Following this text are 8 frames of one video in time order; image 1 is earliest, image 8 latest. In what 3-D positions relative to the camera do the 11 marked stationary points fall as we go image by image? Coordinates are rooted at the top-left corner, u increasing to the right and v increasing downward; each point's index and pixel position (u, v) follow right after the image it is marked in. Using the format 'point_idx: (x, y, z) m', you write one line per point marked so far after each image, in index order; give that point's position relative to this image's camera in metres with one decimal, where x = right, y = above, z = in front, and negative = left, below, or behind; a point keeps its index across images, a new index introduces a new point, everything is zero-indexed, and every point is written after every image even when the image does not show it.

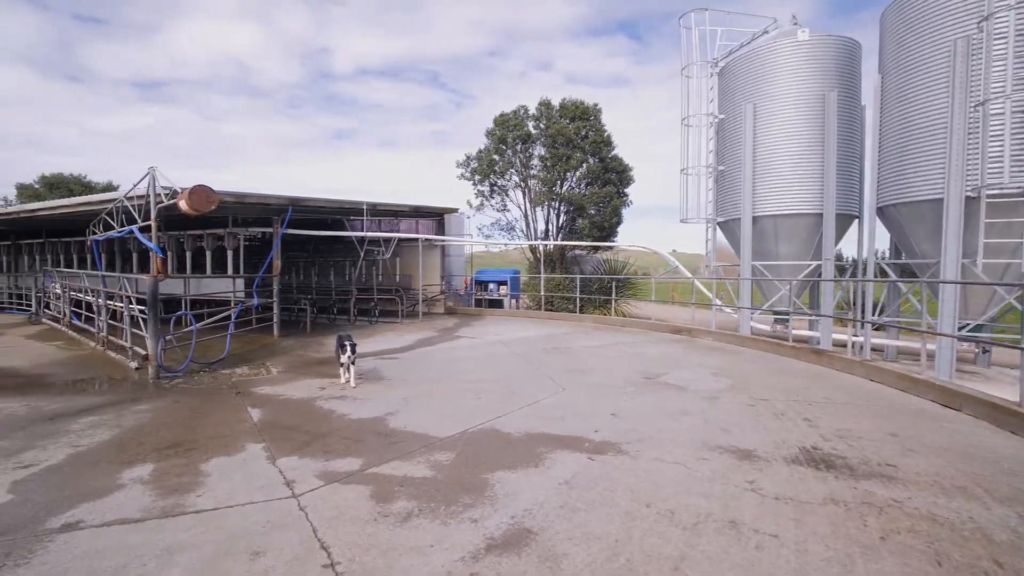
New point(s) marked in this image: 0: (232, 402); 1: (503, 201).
0: (-3.6, -1.5, +6.1) m
1: (-0.3, +3.2, +17.2) m
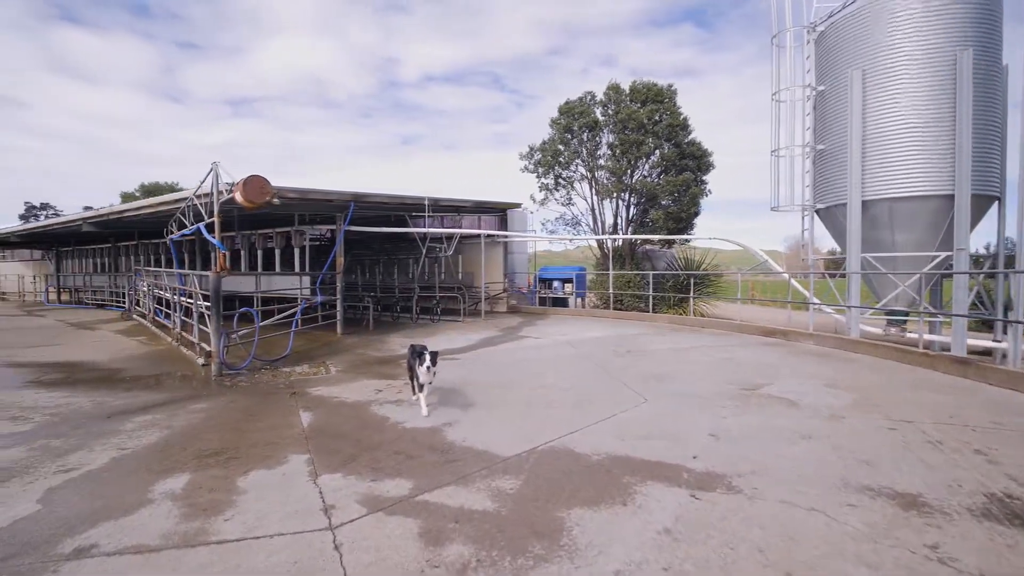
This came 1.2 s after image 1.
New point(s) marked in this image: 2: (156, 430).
0: (-2.8, -1.4, +5.8) m
1: (+2.0, +3.2, +16.3) m
2: (-3.6, -1.4, +4.8) m
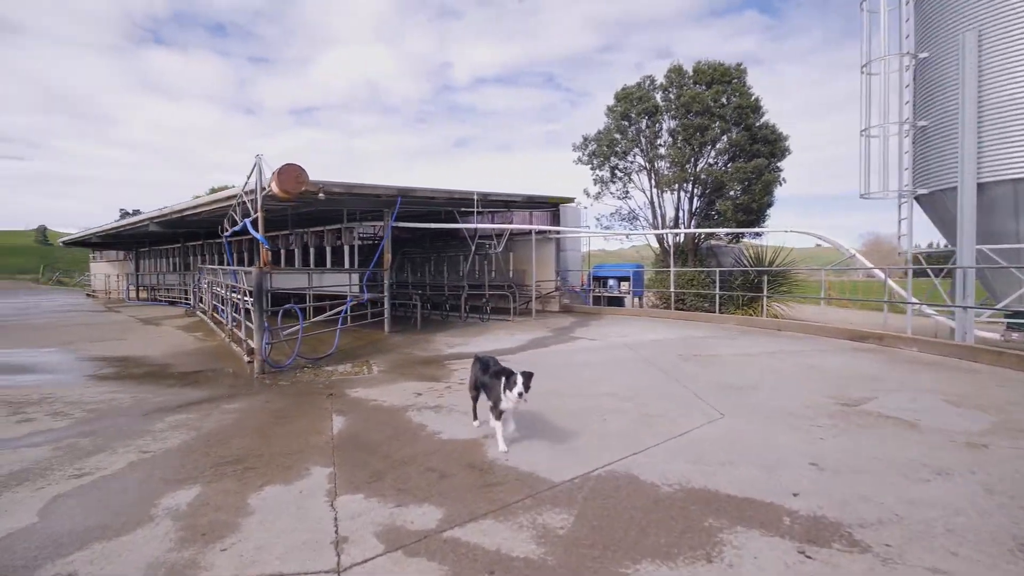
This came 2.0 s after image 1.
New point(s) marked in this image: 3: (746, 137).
0: (-2.2, -1.3, +5.4) m
1: (+3.7, +3.3, +15.4) m
2: (-3.2, -1.4, +4.6) m
3: (+6.1, +4.0, +12.5) m
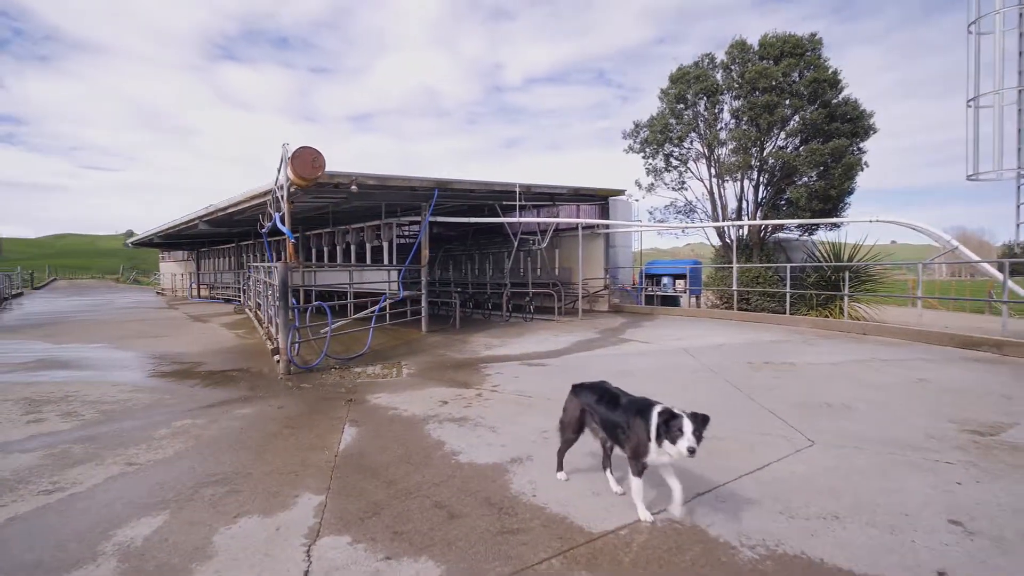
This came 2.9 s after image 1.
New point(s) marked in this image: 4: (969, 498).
0: (-1.8, -1.3, +4.9) m
1: (+5.0, +3.3, +14.2) m
2: (-2.9, -1.3, +4.1) m
3: (+7.2, +4.0, +11.1) m
4: (+2.6, -1.2, +2.8) m
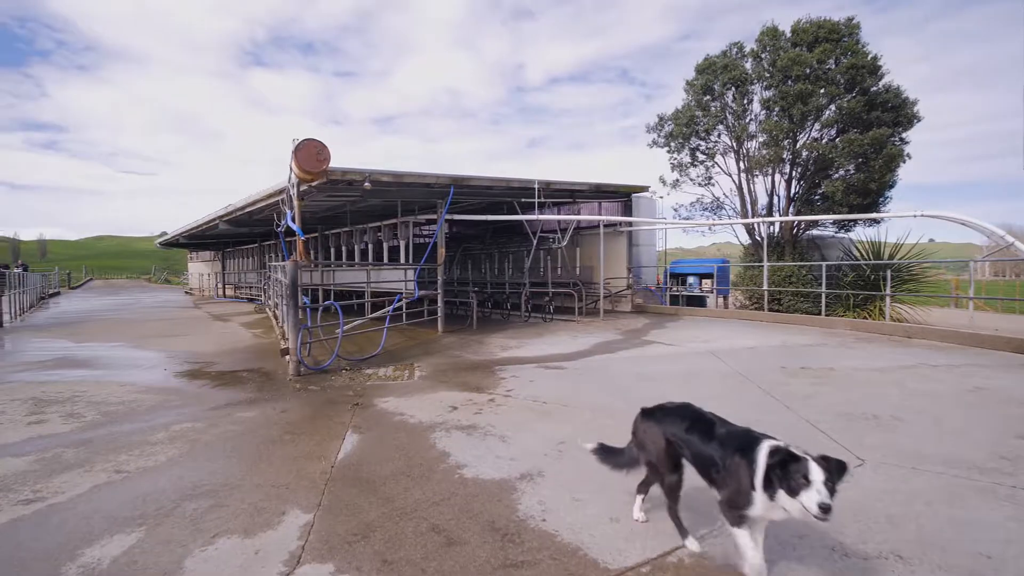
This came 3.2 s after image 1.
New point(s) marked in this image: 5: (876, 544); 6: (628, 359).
0: (-1.7, -1.3, +4.7) m
1: (+5.6, +3.3, +13.6) m
2: (-2.8, -1.3, +3.9) m
3: (+7.6, +4.0, +10.4) m
4: (+2.7, -1.2, +2.3) m
5: (+1.7, -1.2, +2.3) m
6: (+1.8, -1.1, +7.3) m
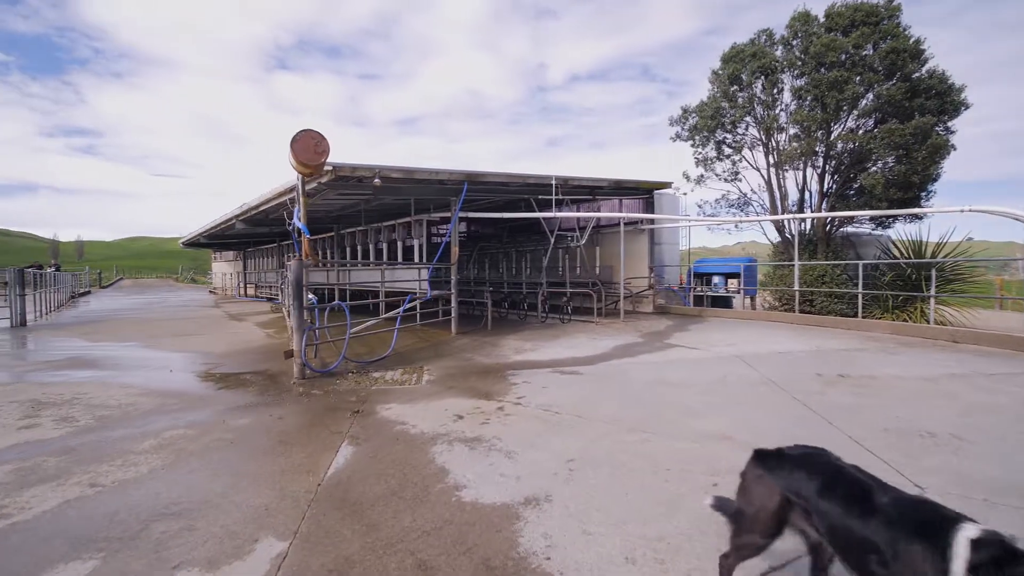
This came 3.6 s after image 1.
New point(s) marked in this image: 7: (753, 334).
0: (-1.6, -1.3, +4.4) m
1: (+6.1, +3.3, +13.0) m
2: (-2.7, -1.3, +3.7) m
3: (+7.9, +4.0, +9.7) m
4: (+2.7, -1.2, +1.9) m
5: (+1.7, -1.2, +1.9) m
6: (+2.0, -1.1, +6.9) m
7: (+4.6, -0.9, +9.2) m
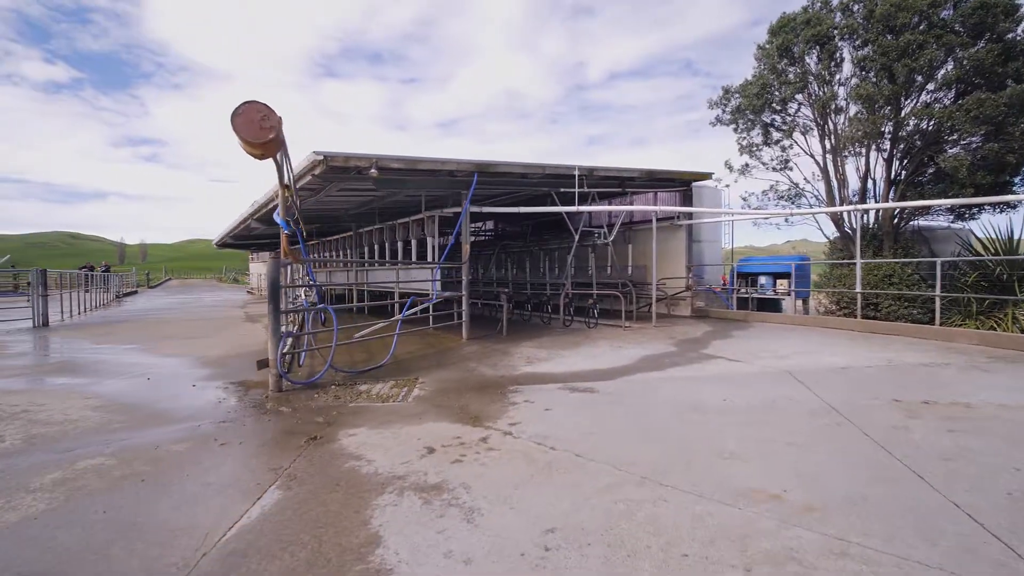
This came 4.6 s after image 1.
0: (-1.7, -1.3, +3.6) m
1: (+6.6, +3.3, +11.6) m
2: (-2.9, -1.3, +3.0) m
3: (+8.2, +4.0, +8.1) m
4: (+2.3, -1.2, +0.7) m
5: (+1.4, -1.2, +0.8) m
6: (+2.0, -1.1, +5.8) m
7: (+4.9, -0.9, +7.9) m
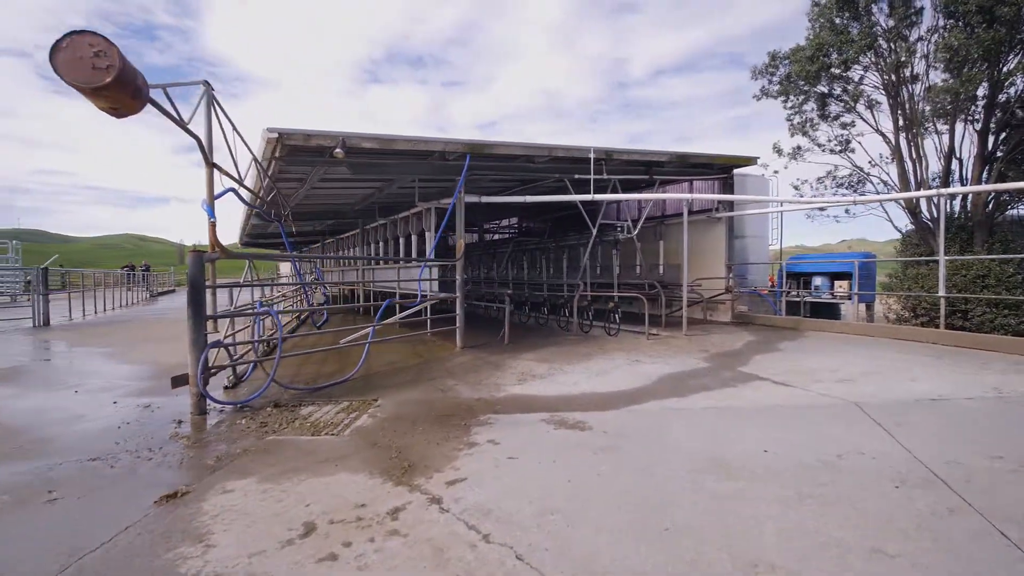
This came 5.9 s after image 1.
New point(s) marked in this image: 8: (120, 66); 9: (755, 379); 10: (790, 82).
0: (-2.2, -1.3, +2.5) m
1: (+6.8, +3.2, +9.8) m
2: (-3.4, -1.3, +2.0) m
3: (+8.1, +3.9, +6.2) m
4: (+1.6, -1.2, -0.7) m
5: (+0.7, -1.2, -0.5) m
6: (+1.8, -1.1, +4.4) m
7: (+4.8, -1.0, +6.2) m
8: (-2.4, +1.3, +2.8) m
9: (+2.9, -1.1, +5.7) m
10: (+5.4, +4.0, +9.3) m
